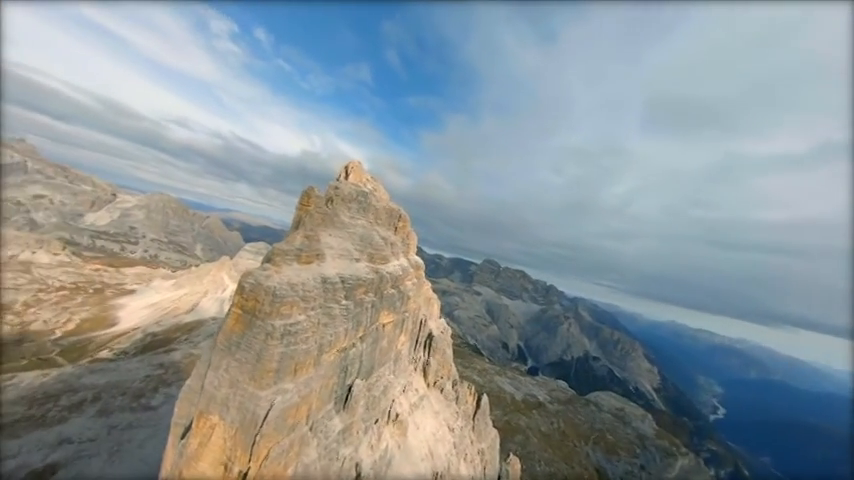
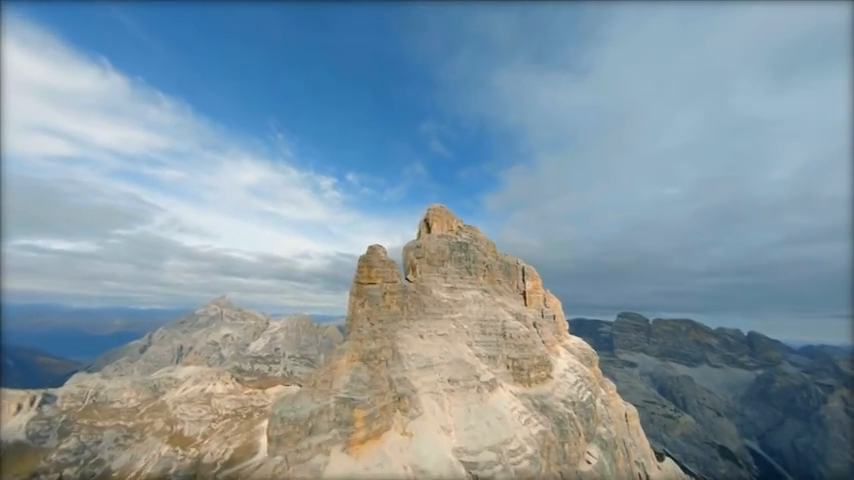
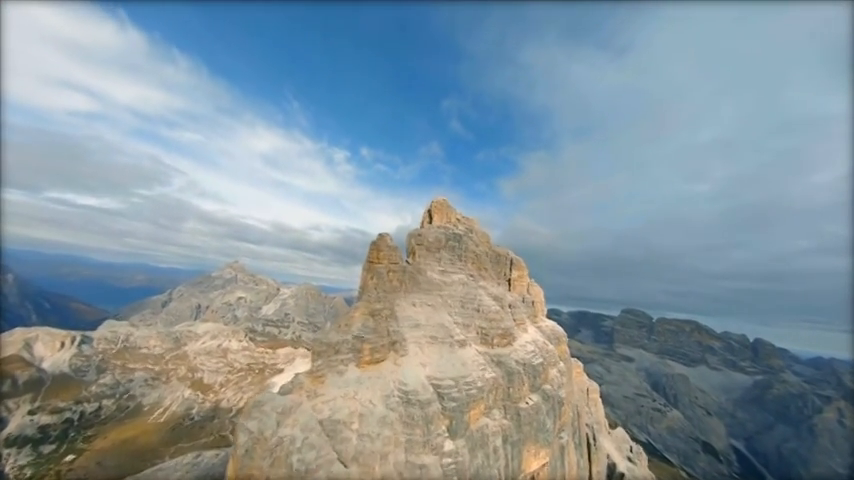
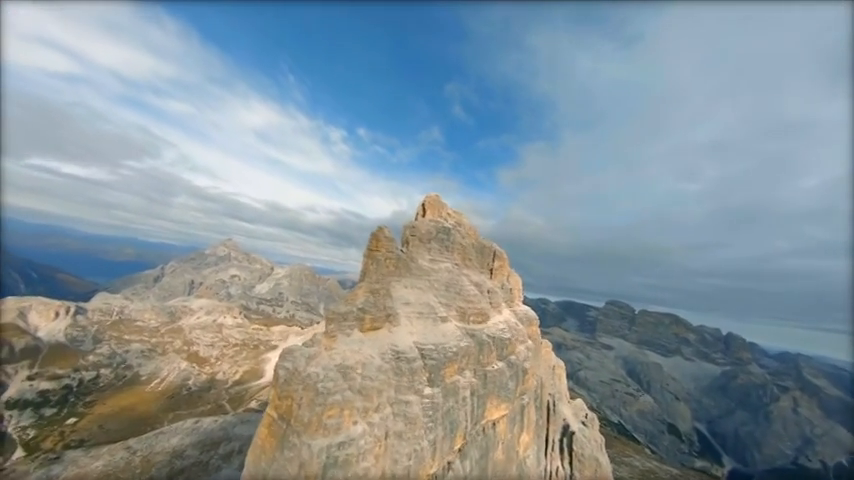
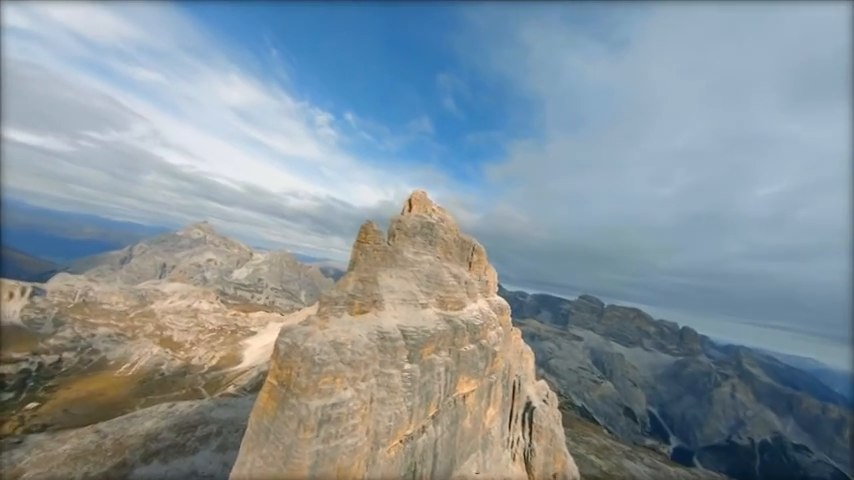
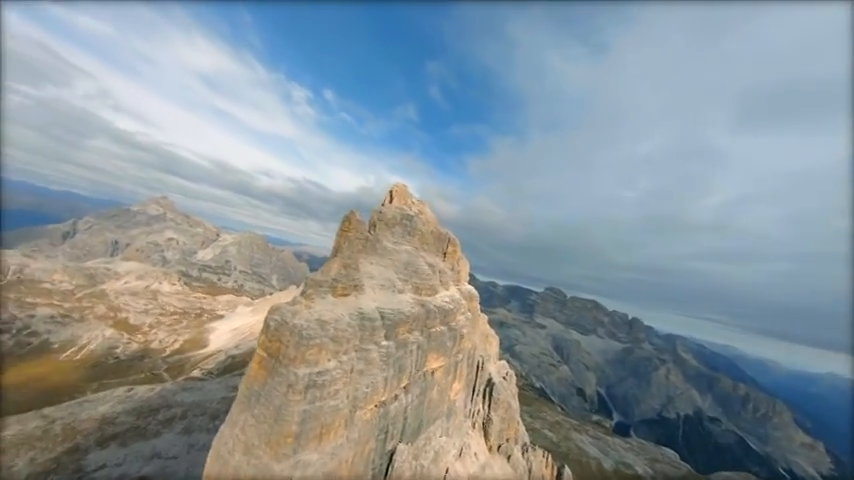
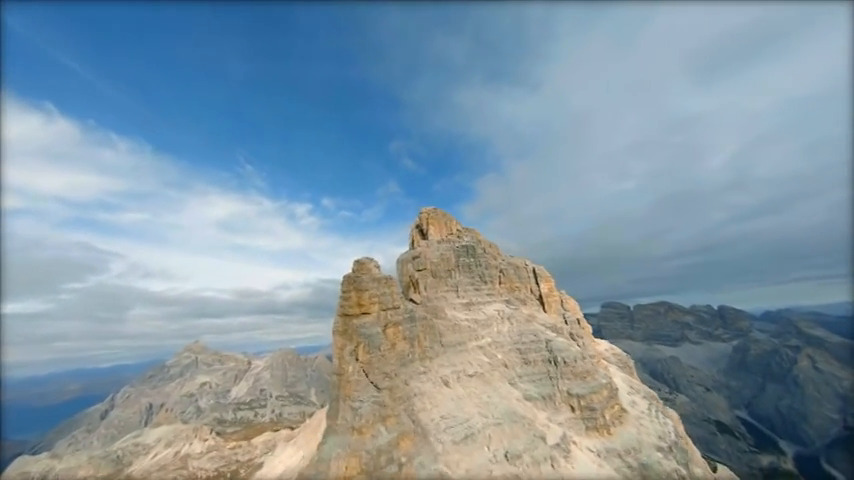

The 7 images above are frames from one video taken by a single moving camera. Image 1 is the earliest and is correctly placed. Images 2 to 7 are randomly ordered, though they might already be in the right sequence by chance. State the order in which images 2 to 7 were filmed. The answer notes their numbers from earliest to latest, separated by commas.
6, 5, 4, 3, 2, 7
